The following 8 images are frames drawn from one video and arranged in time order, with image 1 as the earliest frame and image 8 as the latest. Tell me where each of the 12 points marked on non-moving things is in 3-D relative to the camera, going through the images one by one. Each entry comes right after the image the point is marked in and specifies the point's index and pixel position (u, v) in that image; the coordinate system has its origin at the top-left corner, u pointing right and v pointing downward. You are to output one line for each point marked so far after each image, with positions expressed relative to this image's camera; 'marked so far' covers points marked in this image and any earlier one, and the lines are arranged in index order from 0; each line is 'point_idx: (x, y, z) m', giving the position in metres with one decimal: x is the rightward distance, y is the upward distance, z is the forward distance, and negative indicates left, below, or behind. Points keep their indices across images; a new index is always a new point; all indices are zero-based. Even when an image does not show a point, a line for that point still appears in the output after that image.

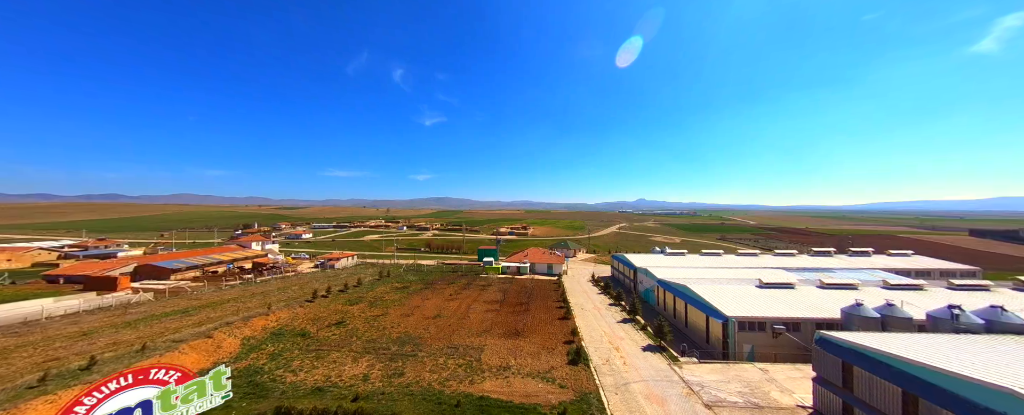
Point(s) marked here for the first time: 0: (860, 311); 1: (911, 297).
0: (+19.4, -5.7, +16.1) m
1: (+26.8, -6.0, +19.6) m
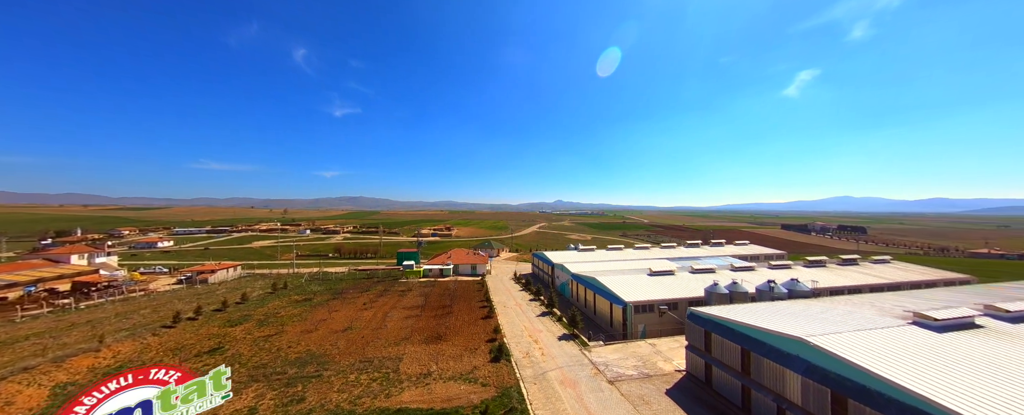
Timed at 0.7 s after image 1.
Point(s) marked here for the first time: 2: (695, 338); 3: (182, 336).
0: (+14.5, -5.8, +20.4) m
1: (+20.7, -6.0, +25.7) m
2: (+10.8, -7.7, +17.1) m
3: (-22.8, -8.9, +19.9) m
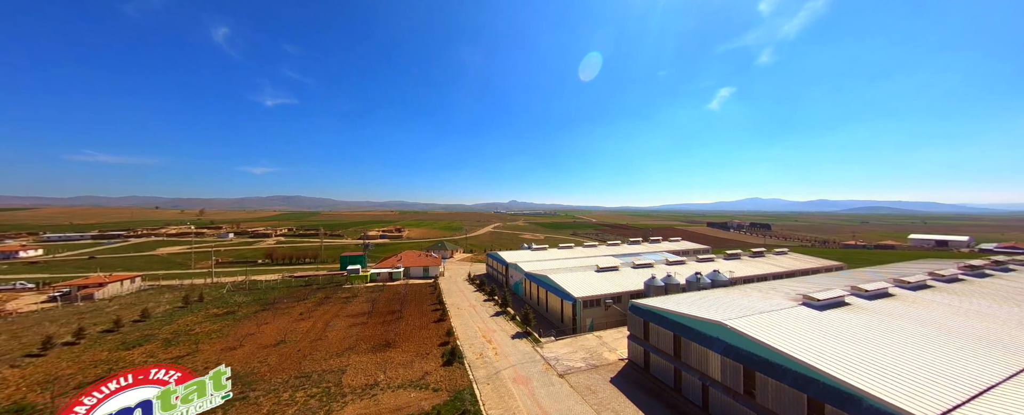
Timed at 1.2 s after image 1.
0: (+11.1, -5.8, +22.4) m
1: (+16.4, -6.0, +28.6) m
2: (+7.9, -7.8, +18.6) m
3: (-25.7, -8.9, +16.3) m
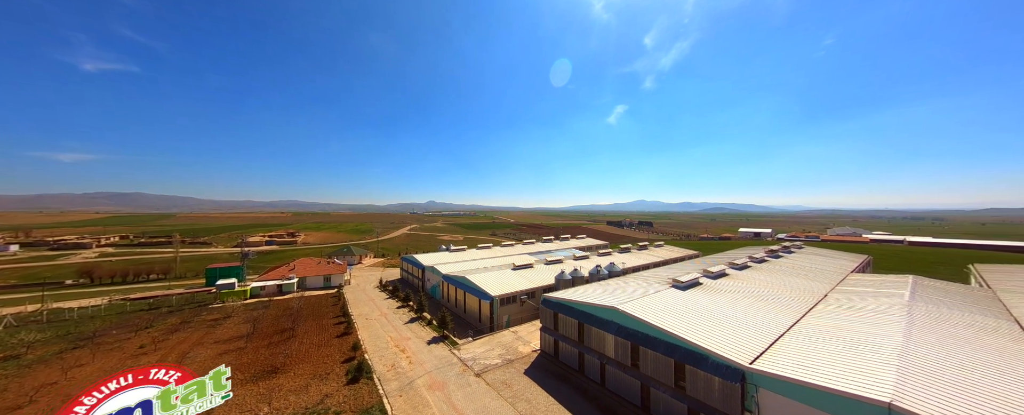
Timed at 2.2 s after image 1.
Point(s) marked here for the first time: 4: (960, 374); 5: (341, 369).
0: (+4.4, -5.9, +24.6) m
1: (+7.9, -6.1, +31.9) m
2: (+2.3, -7.8, +20.0) m
3: (-29.4, -9.0, +8.8) m
4: (+15.7, -5.9, +10.0) m
5: (-10.0, -9.4, +16.8) m
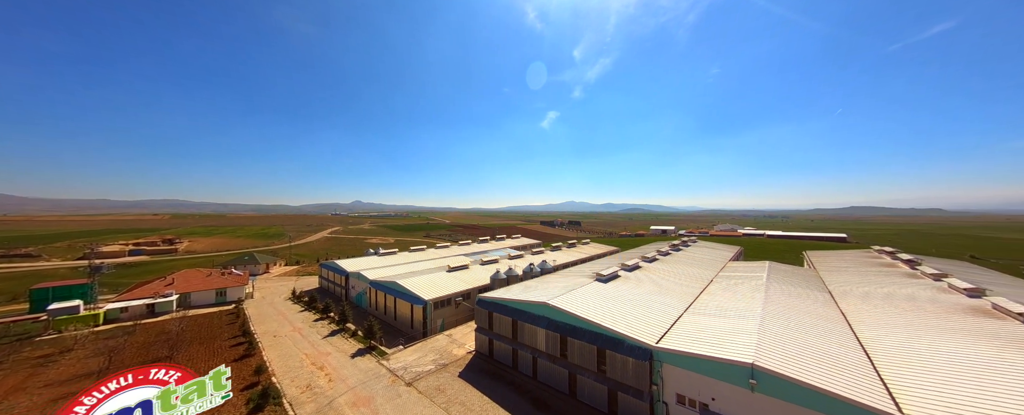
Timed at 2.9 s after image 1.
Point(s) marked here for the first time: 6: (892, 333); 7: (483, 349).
0: (-1.2, -5.9, +24.9) m
1: (+0.7, -6.2, +32.9) m
2: (-2.2, -7.8, +20.1) m
3: (-30.8, -9.0, +2.4) m
4: (+13.0, -6.0, +13.1) m
5: (-13.5, -9.4, +14.3) m
6: (+18.3, -6.1, +13.9) m
7: (-1.9, -9.5, +19.4) m
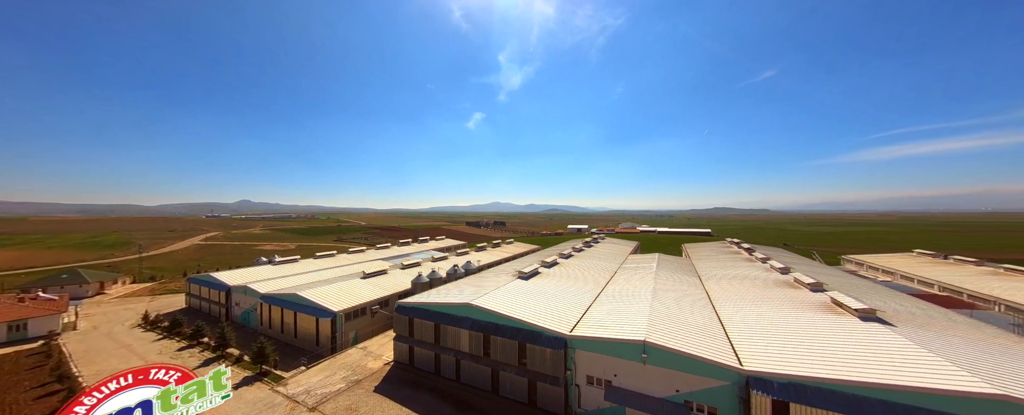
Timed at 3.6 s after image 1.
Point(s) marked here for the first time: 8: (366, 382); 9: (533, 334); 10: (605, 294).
0: (-7.6, -6.0, +23.9) m
1: (-7.7, -6.2, +32.1) m
2: (-7.4, -7.9, +18.9) m
3: (-30.7, -9.0, -5.3) m
4: (+9.0, -6.0, +15.9) m
5: (-16.9, -9.4, +10.5) m
6: (+14.0, -6.1, +18.0) m
7: (-6.9, -9.5, +18.3) m
8: (-8.3, -9.9, +16.4) m
9: (+1.1, -6.5, +14.9) m
10: (+6.3, -6.0, +19.8) m
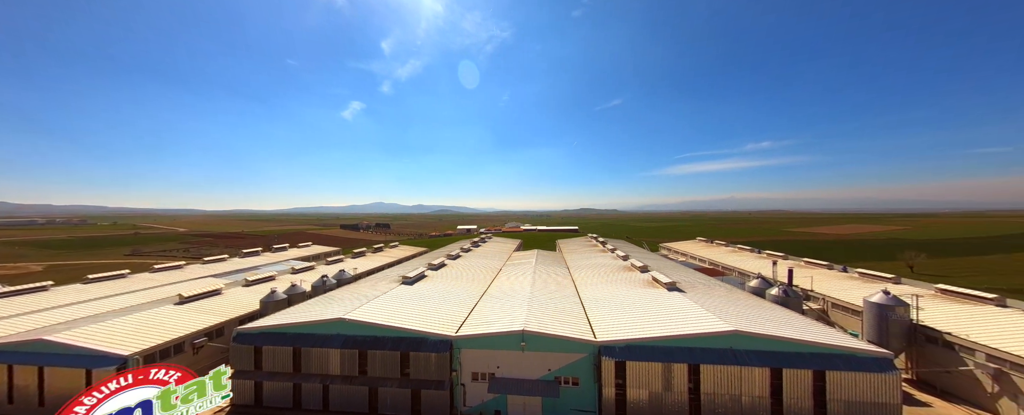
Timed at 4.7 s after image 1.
0: (-16.1, -6.0, +19.5) m
1: (-19.1, -6.3, +27.1) m
2: (-14.1, -8.0, +14.9) m
3: (-27.2, -9.0, -16.1) m
4: (+2.3, -6.0, +18.0) m
5: (-20.0, -9.5, +3.7) m
6: (+6.2, -6.2, +21.8) m
7: (-13.4, -9.6, +14.5) m
8: (-14.1, -10.0, +12.3) m
9: (-4.8, -6.6, +14.2) m
10: (-1.6, -6.0, +20.7) m
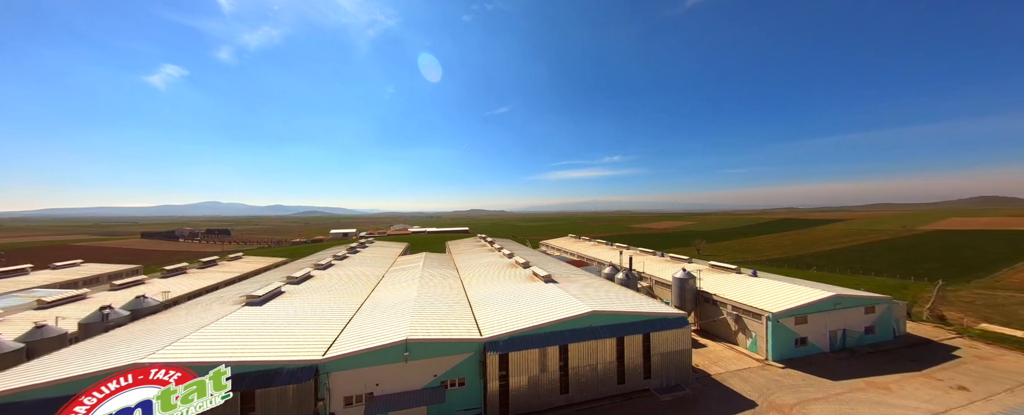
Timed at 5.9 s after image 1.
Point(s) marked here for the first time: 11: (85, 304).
0: (-22.4, -6.1, +12.4) m
1: (-28.0, -6.4, +18.4) m
2: (-18.9, -8.0, +8.9) m
3: (-20.1, -9.0, -24.8) m
4: (-4.7, -6.1, +17.6) m
5: (-20.4, -9.5, -3.8) m
6: (-2.4, -6.3, +22.5) m
7: (-18.2, -9.7, +8.7) m
8: (-18.0, -10.1, +6.4) m
9: (-10.0, -6.7, +11.5) m
10: (-9.3, -6.1, +18.7) m
11: (-28.4, -6.4, +19.5) m
